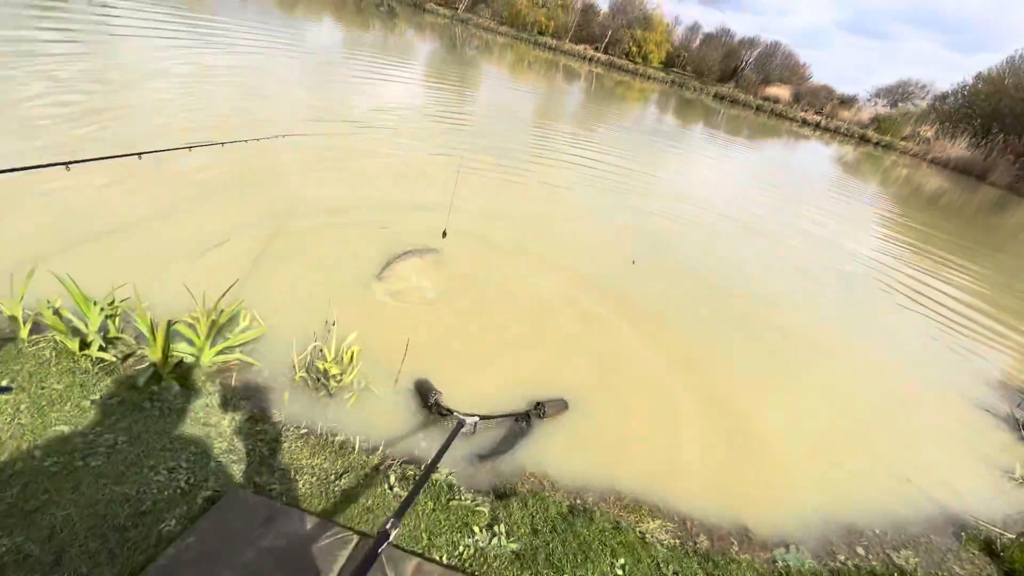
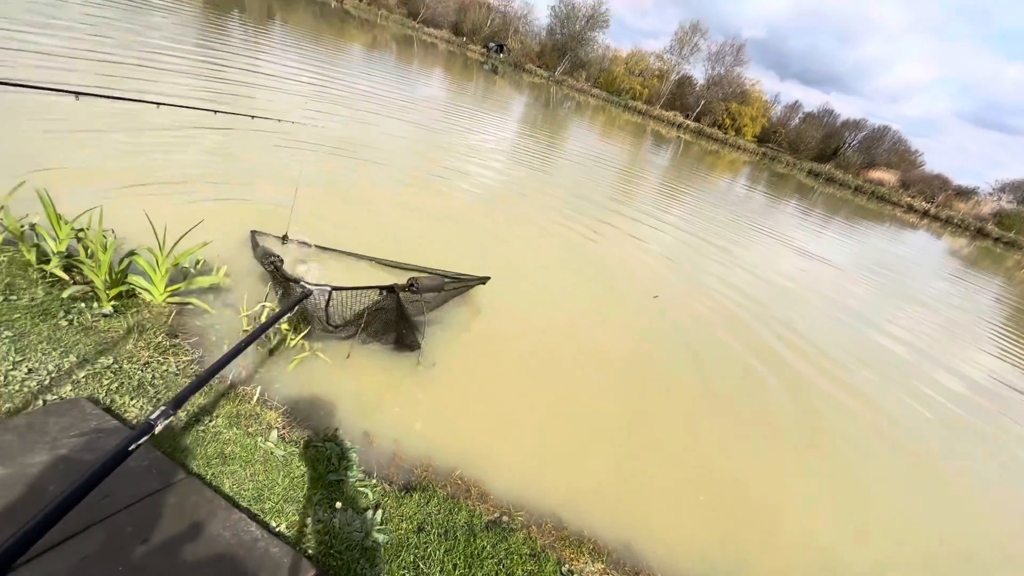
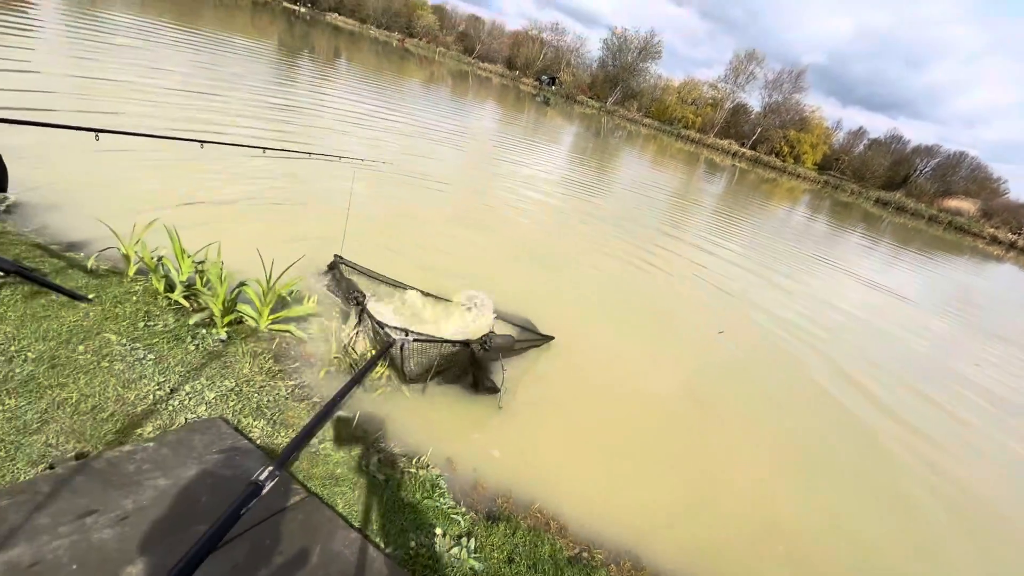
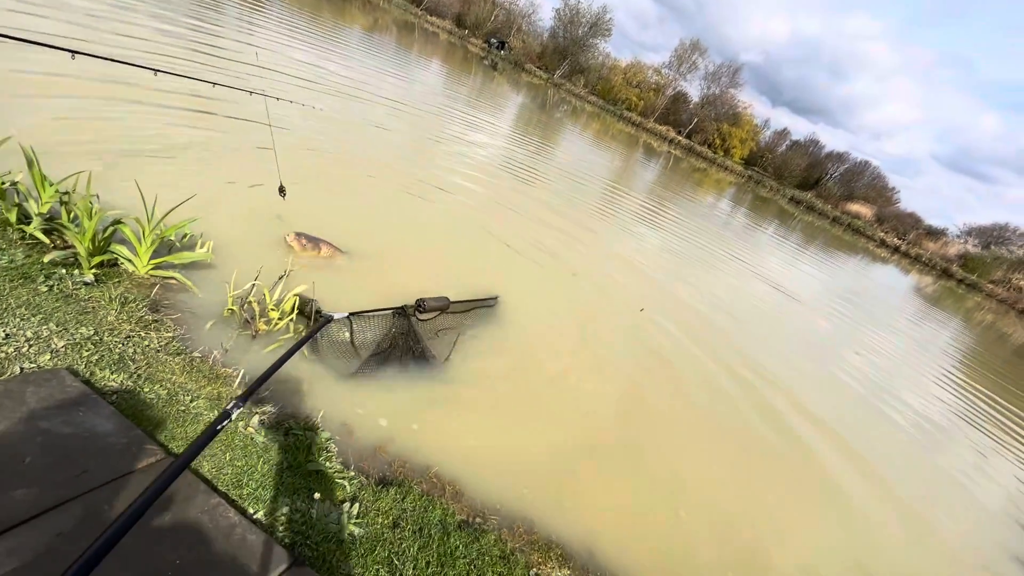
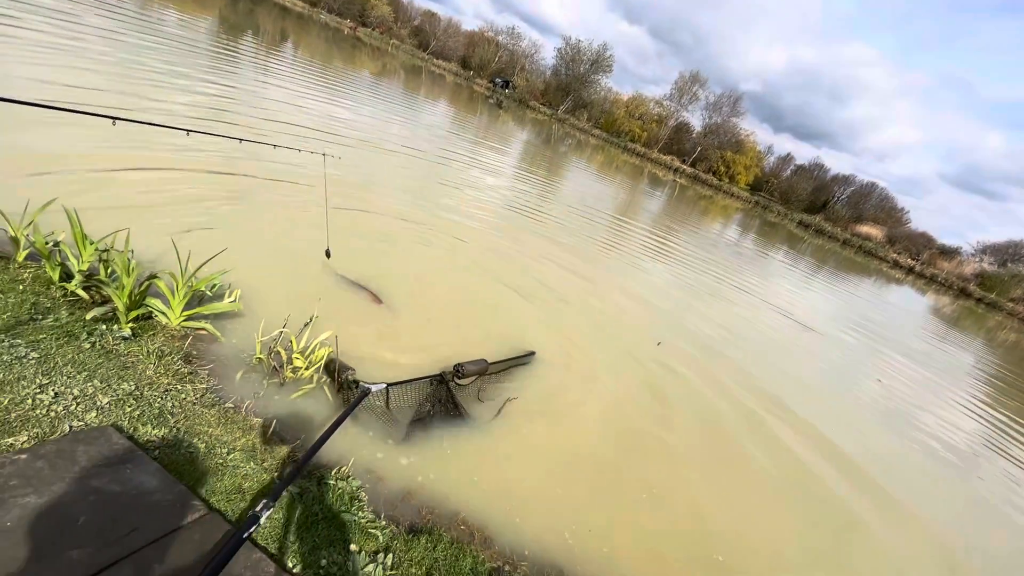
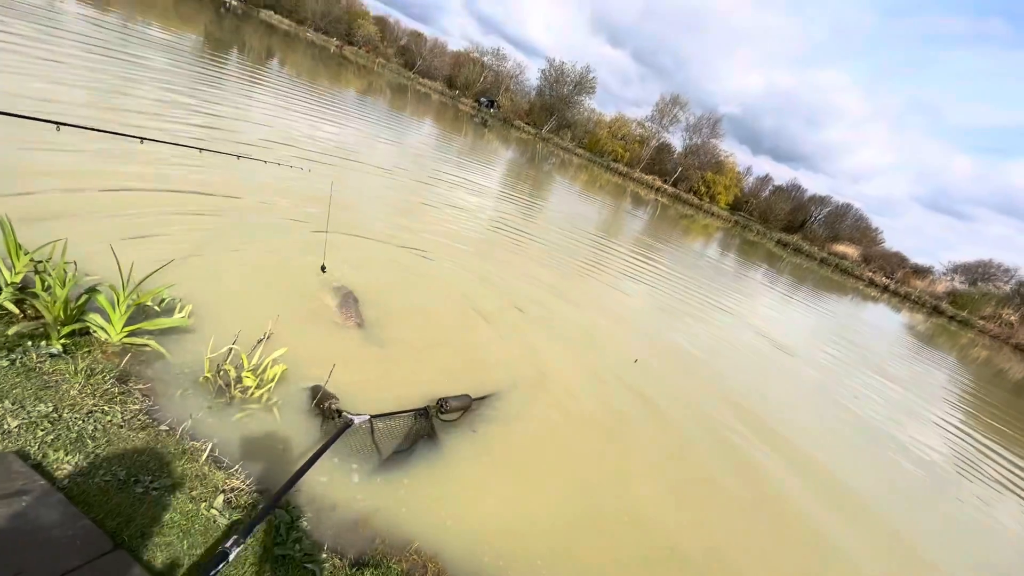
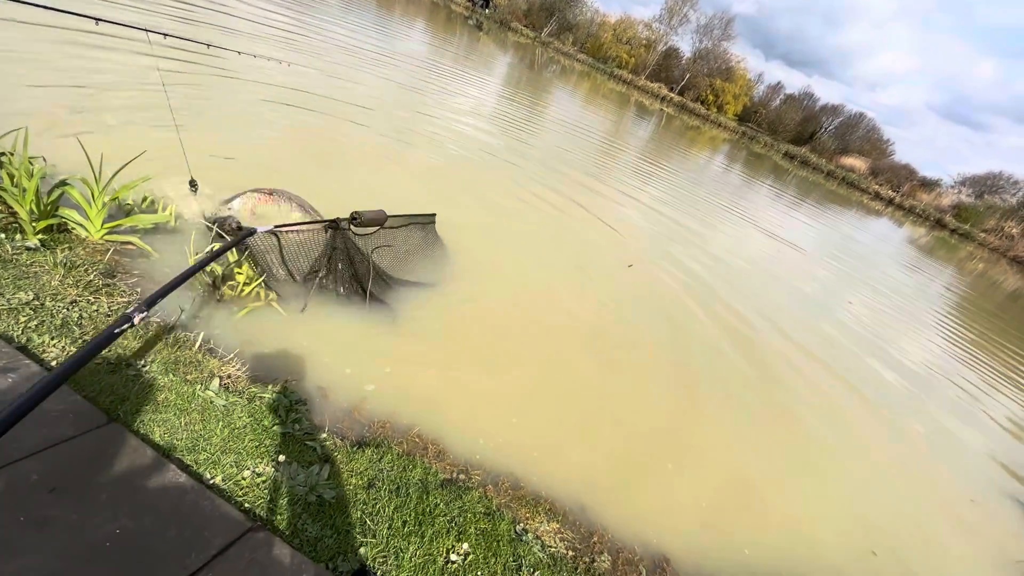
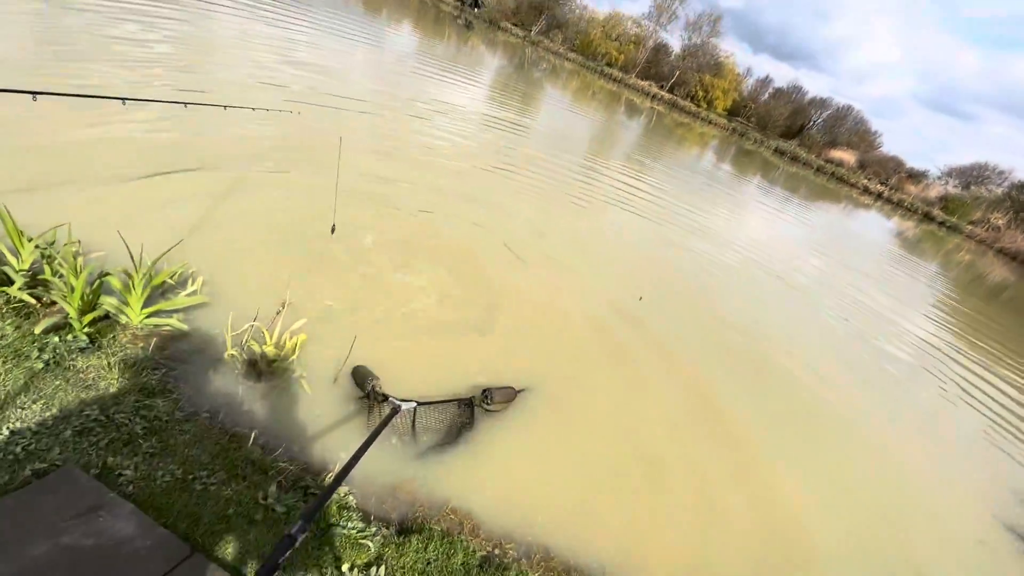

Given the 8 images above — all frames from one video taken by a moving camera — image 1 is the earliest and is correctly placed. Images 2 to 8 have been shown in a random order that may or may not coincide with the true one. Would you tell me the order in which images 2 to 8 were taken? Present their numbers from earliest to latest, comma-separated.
8, 6, 5, 4, 7, 2, 3
